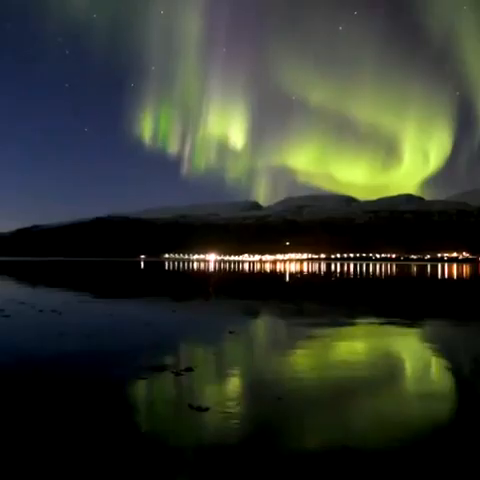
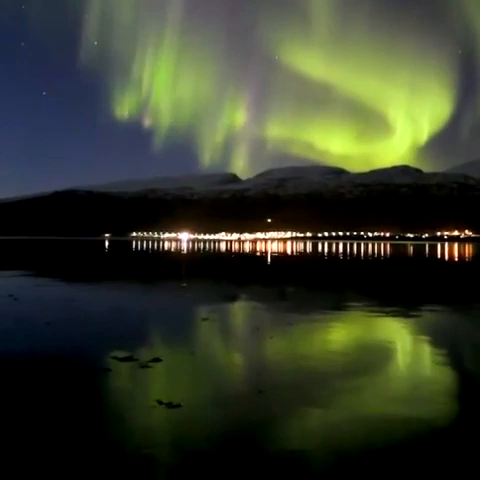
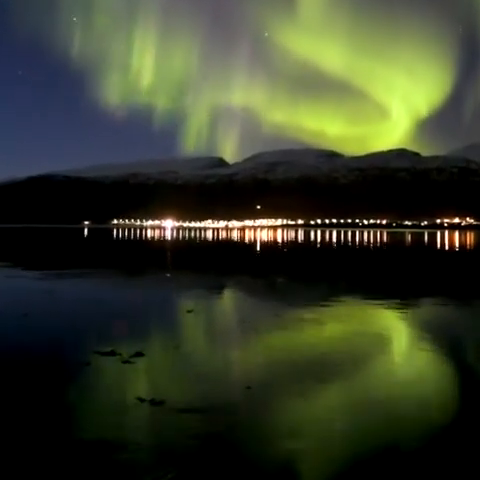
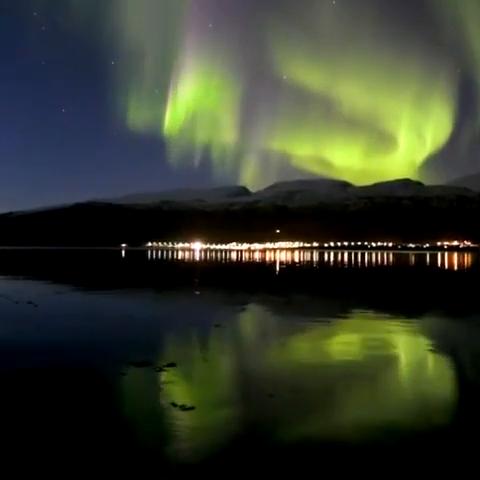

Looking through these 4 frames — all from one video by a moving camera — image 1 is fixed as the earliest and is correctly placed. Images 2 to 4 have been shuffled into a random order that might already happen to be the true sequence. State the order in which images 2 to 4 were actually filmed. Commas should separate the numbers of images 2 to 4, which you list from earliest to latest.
4, 2, 3
